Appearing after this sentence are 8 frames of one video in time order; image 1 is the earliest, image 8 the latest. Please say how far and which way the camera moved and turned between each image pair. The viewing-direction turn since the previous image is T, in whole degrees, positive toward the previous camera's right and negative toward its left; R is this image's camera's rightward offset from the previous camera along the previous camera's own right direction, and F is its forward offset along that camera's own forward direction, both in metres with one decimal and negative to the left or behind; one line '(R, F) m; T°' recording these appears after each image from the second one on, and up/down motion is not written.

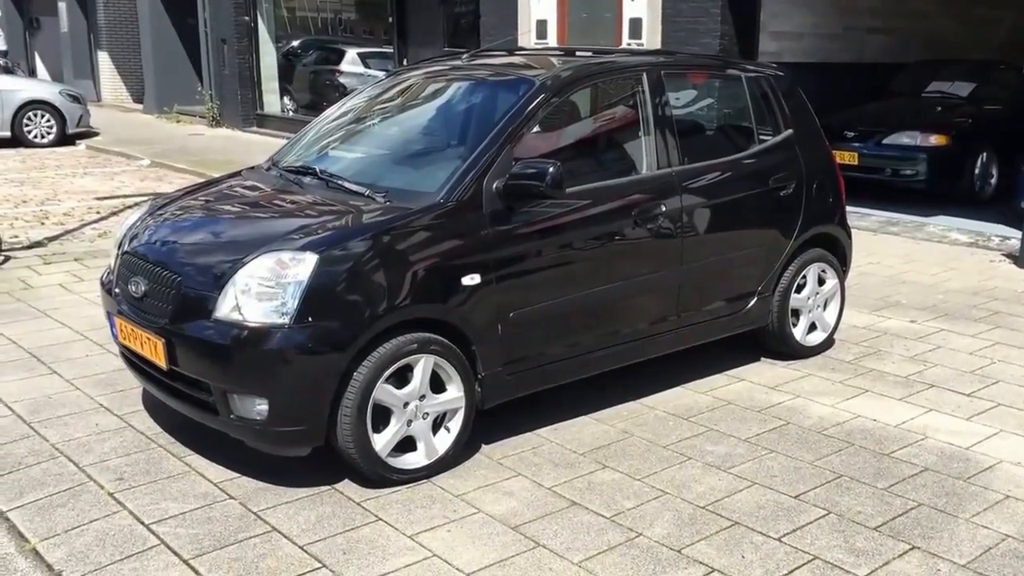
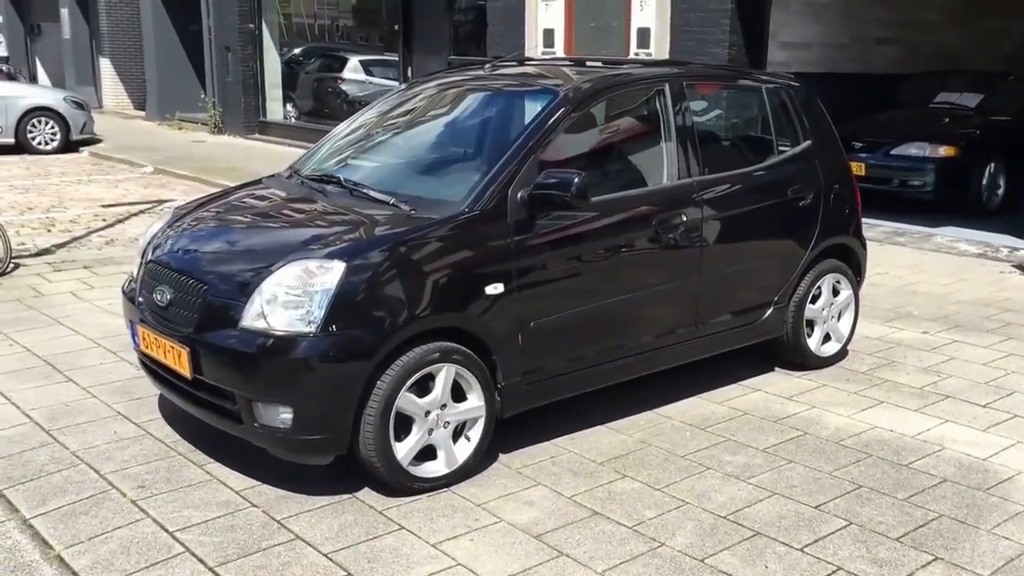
(-0.1, 0.0) m; 0°
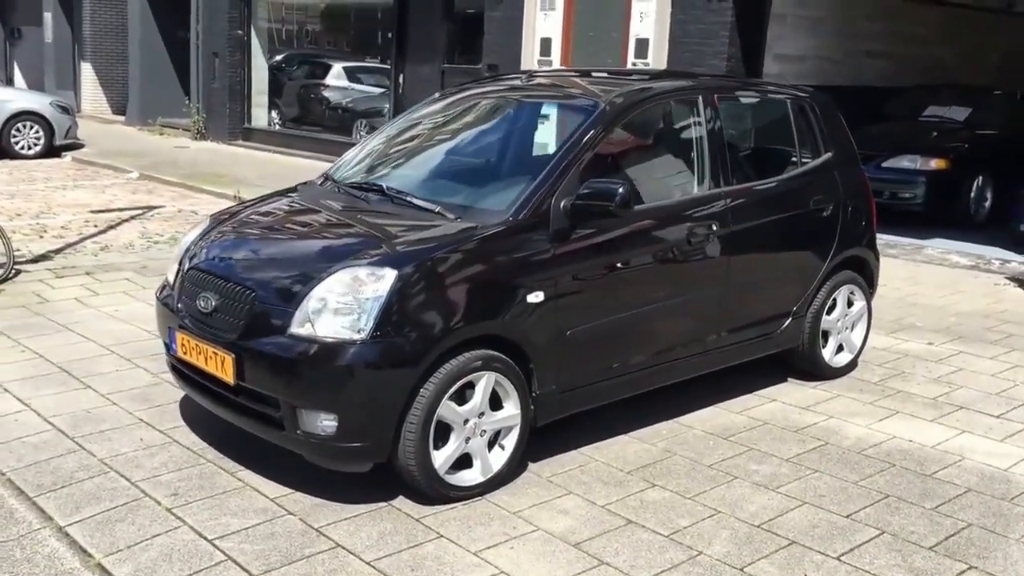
(-0.2, 0.0) m; +1°
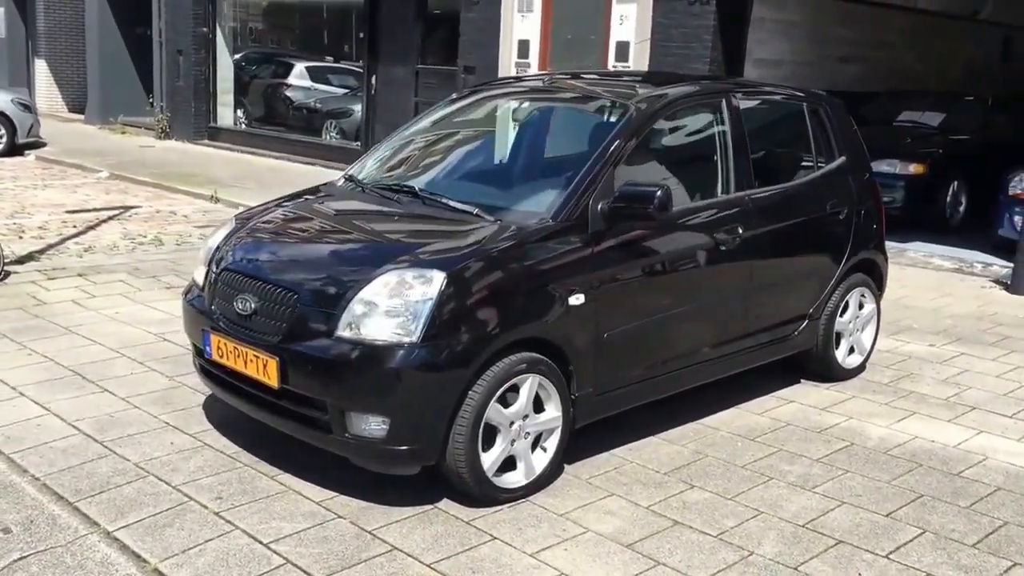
(-0.3, 0.0) m; +2°
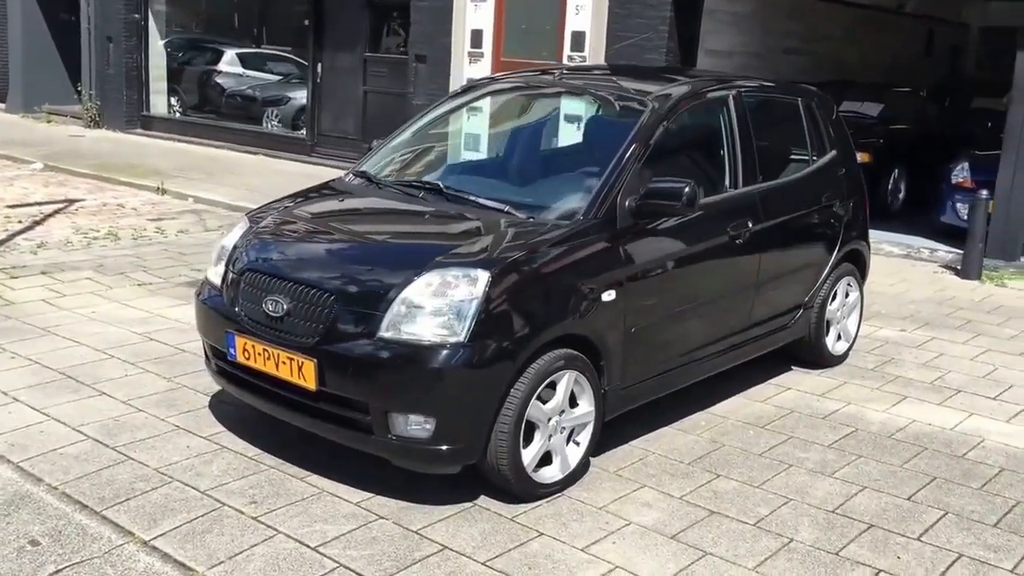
(-0.4, 0.0) m; +4°
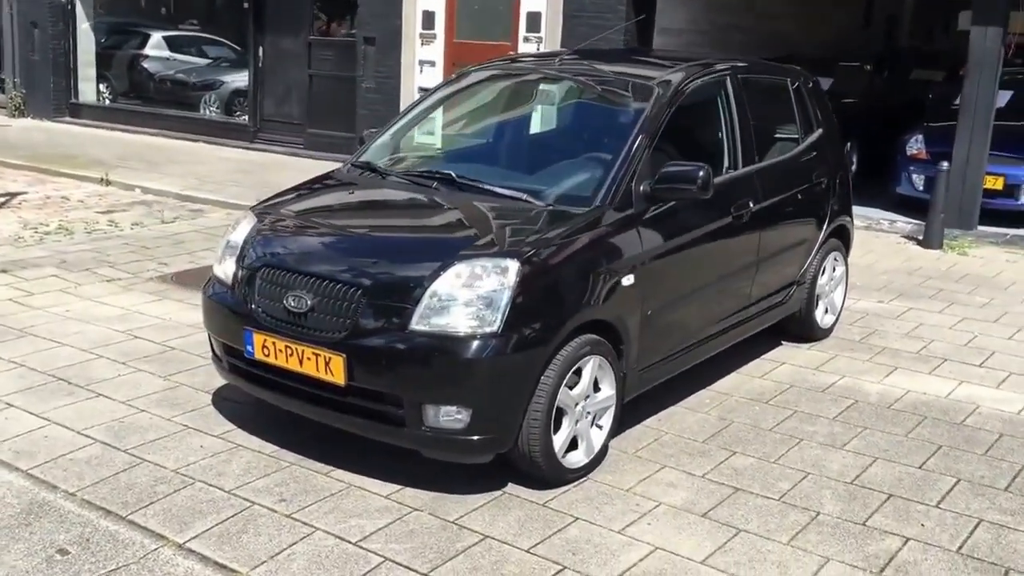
(-0.3, 0.0) m; +3°
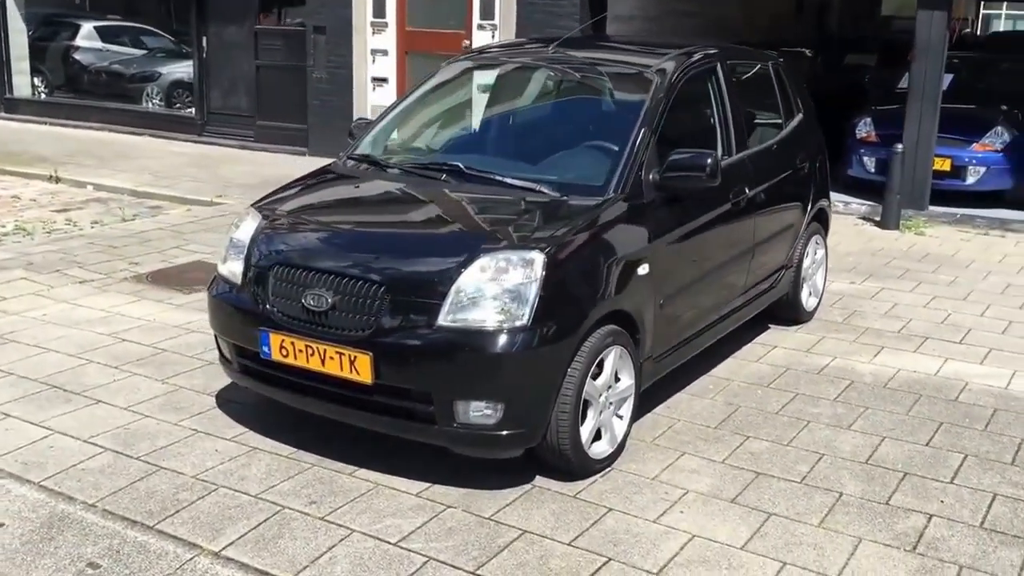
(-0.3, 0.0) m; +3°
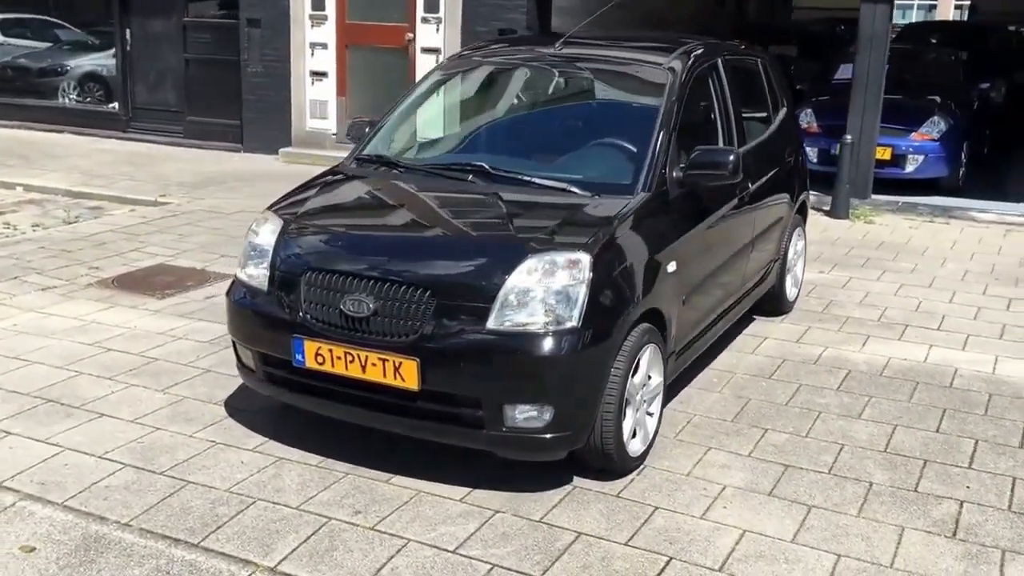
(-0.4, 0.0) m; +4°
